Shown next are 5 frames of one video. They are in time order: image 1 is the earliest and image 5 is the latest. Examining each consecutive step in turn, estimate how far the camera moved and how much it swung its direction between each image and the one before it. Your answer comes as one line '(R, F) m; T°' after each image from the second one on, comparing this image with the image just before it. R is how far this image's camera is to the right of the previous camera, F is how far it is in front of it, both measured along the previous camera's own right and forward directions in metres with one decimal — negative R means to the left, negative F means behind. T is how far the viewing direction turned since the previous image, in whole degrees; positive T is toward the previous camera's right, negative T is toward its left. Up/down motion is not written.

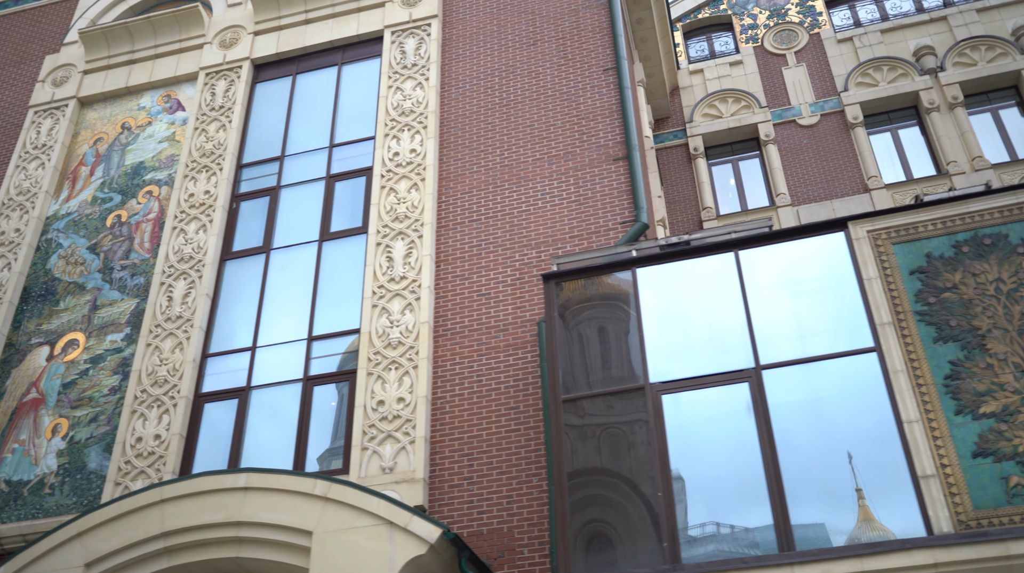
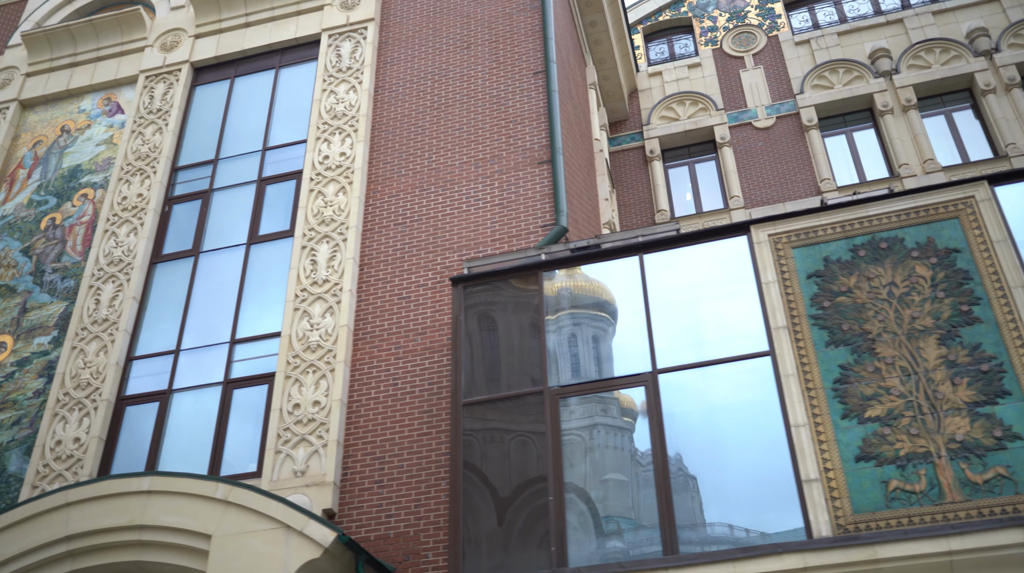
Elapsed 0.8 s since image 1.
(+1.1, 0.0) m; 0°
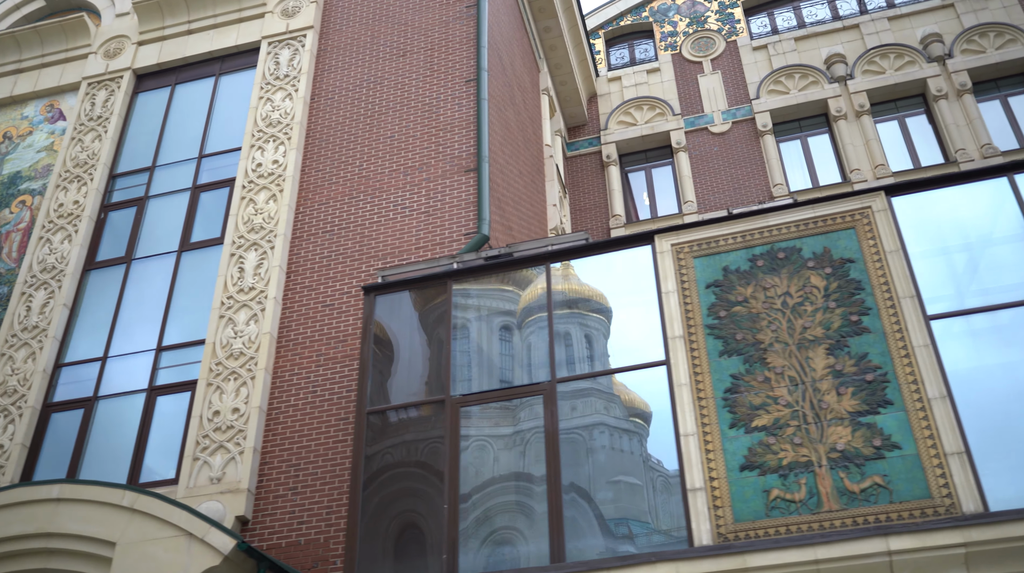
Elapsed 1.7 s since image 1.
(+1.1, -0.1) m; 0°
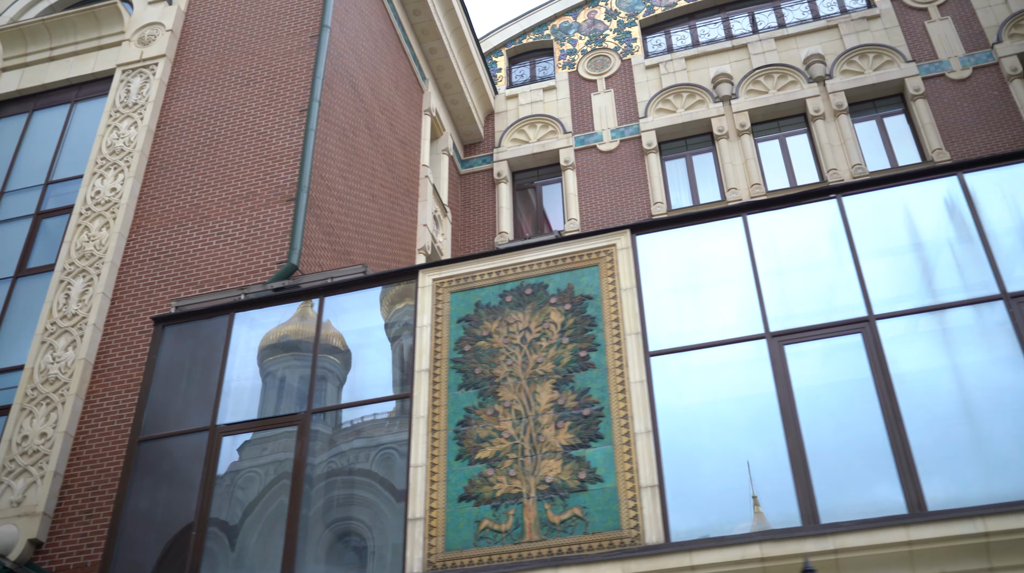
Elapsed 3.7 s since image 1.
(+2.8, -0.5) m; 0°
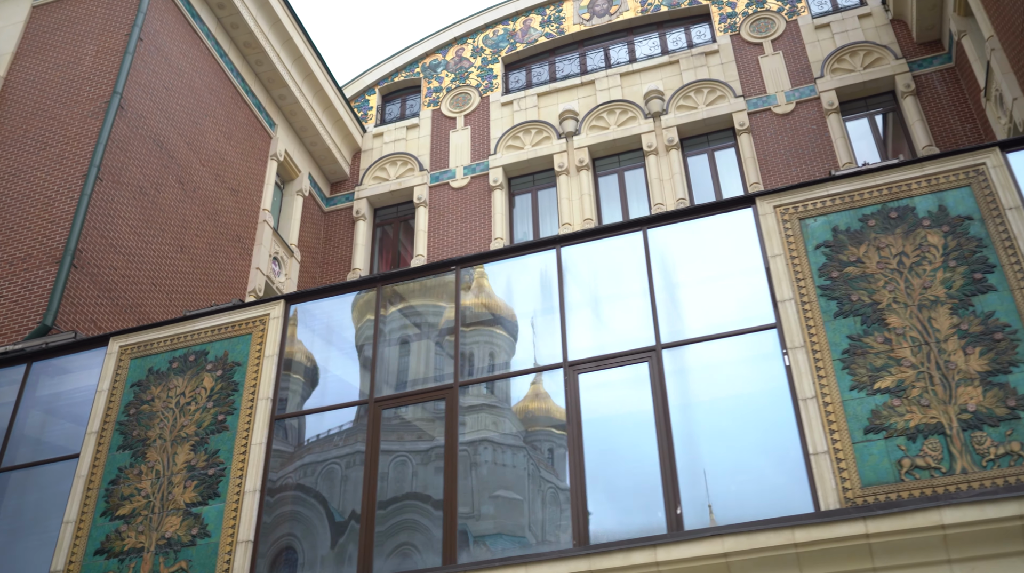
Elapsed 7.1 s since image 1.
(+4.7, -1.2) m; -1°
